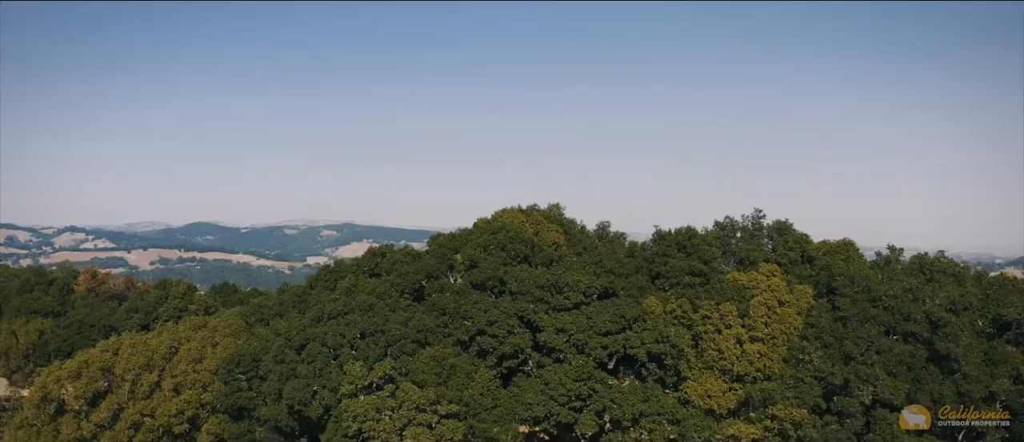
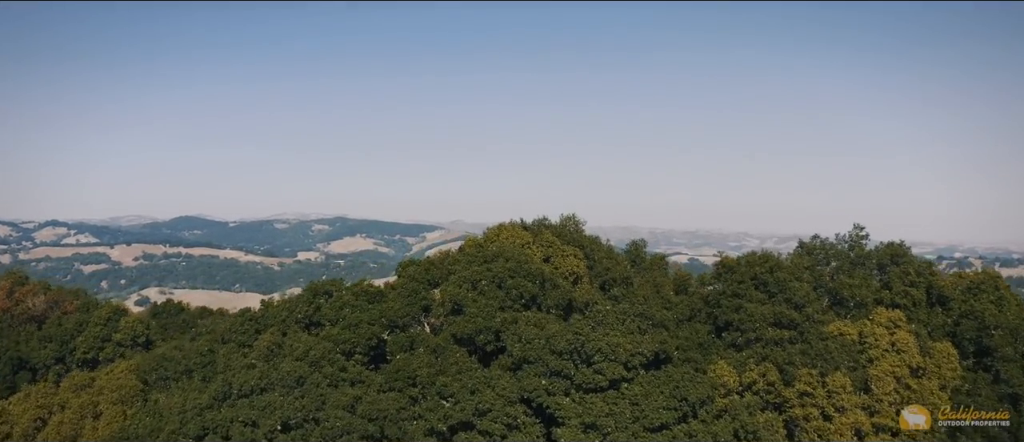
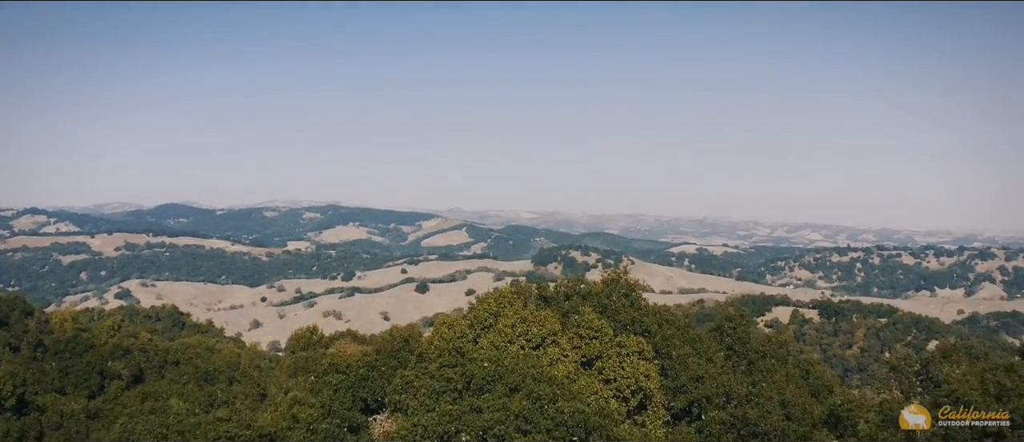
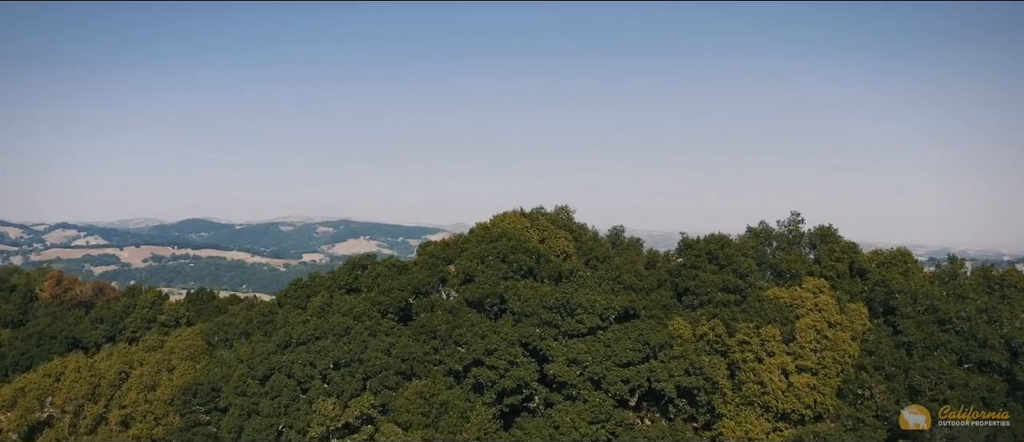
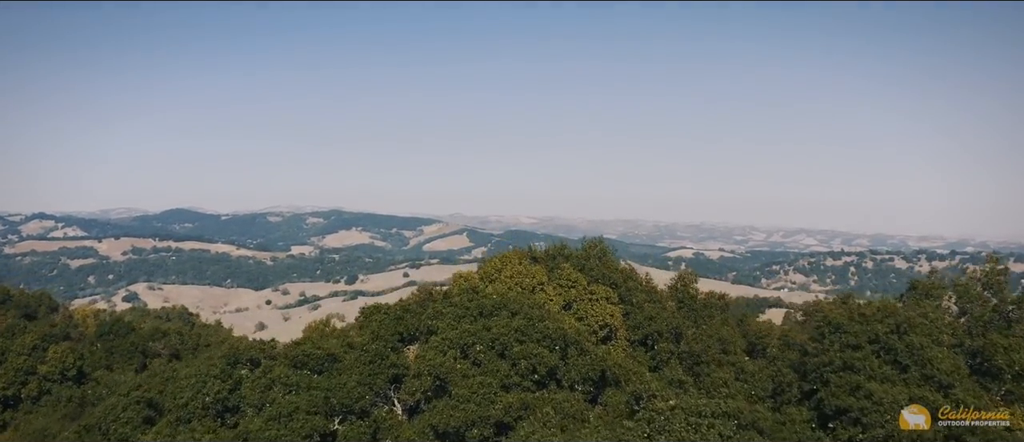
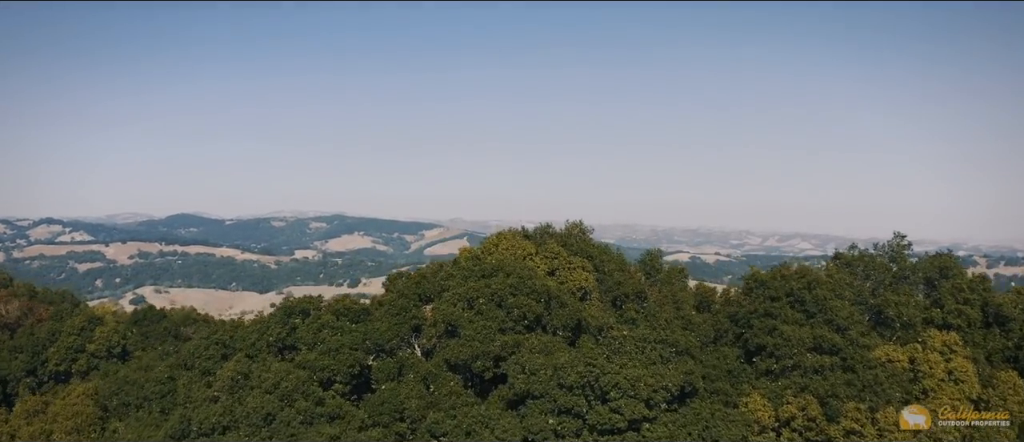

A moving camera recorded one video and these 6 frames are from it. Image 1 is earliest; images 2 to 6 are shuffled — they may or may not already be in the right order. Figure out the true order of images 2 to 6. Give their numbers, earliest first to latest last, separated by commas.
4, 2, 6, 5, 3
